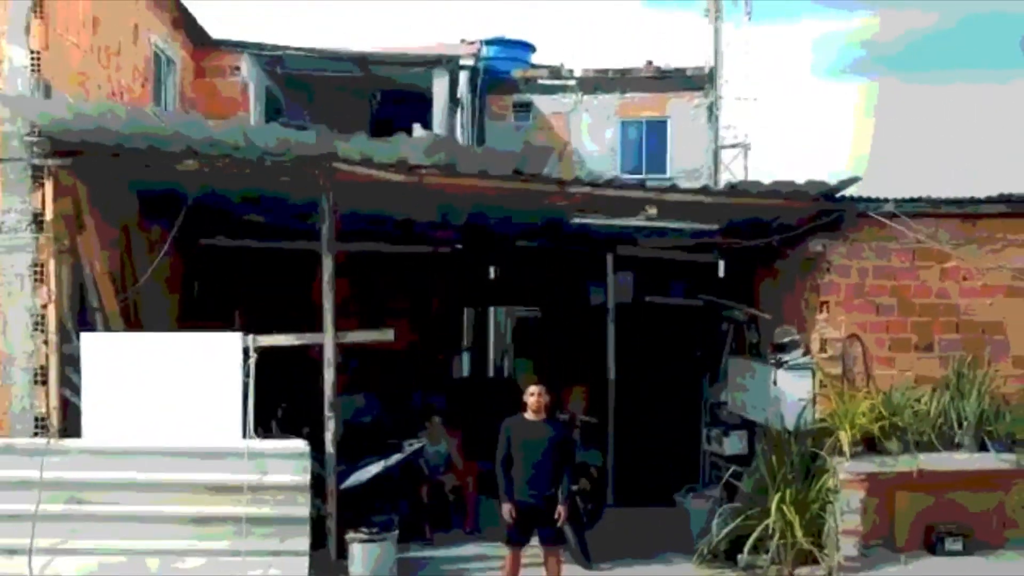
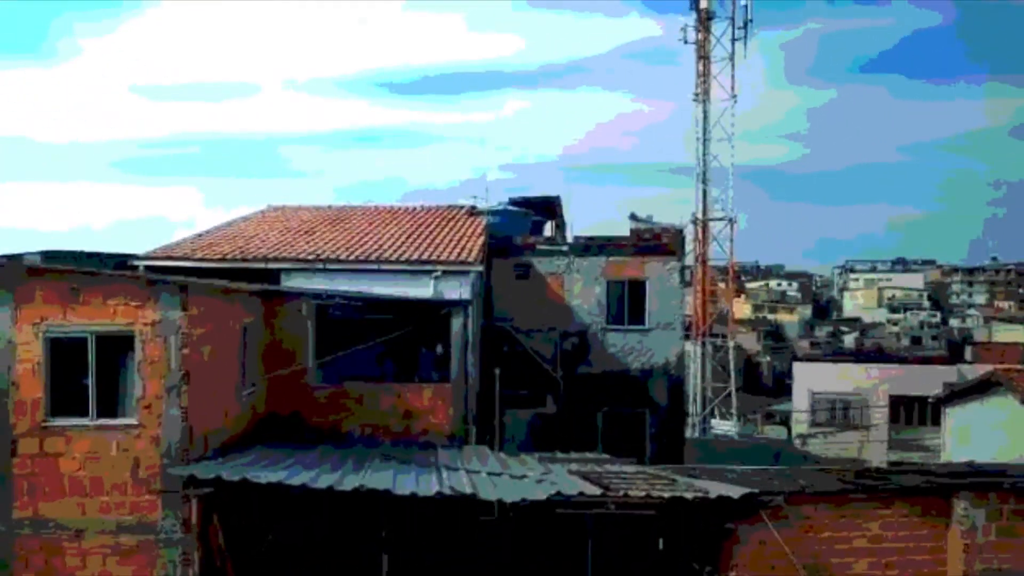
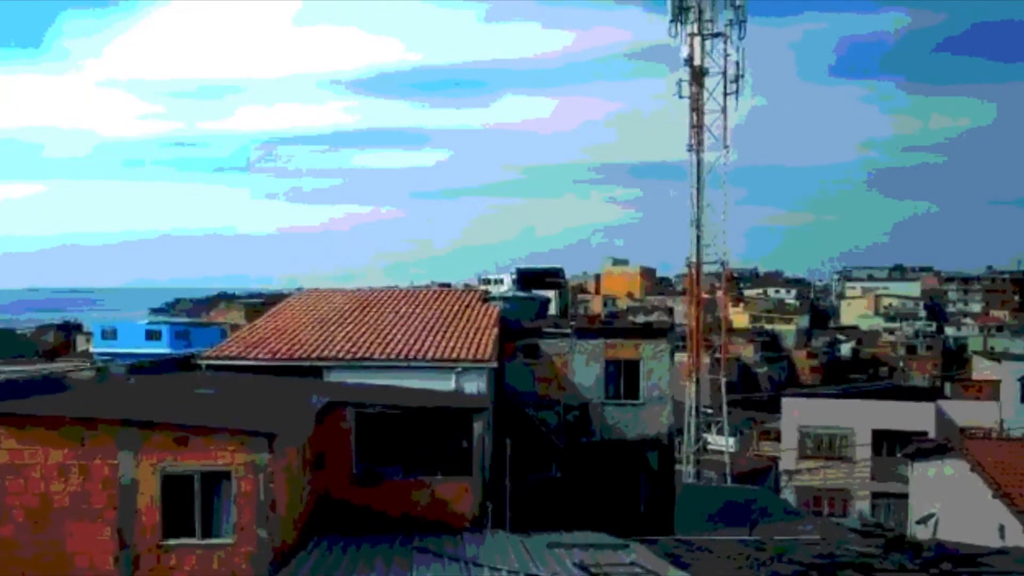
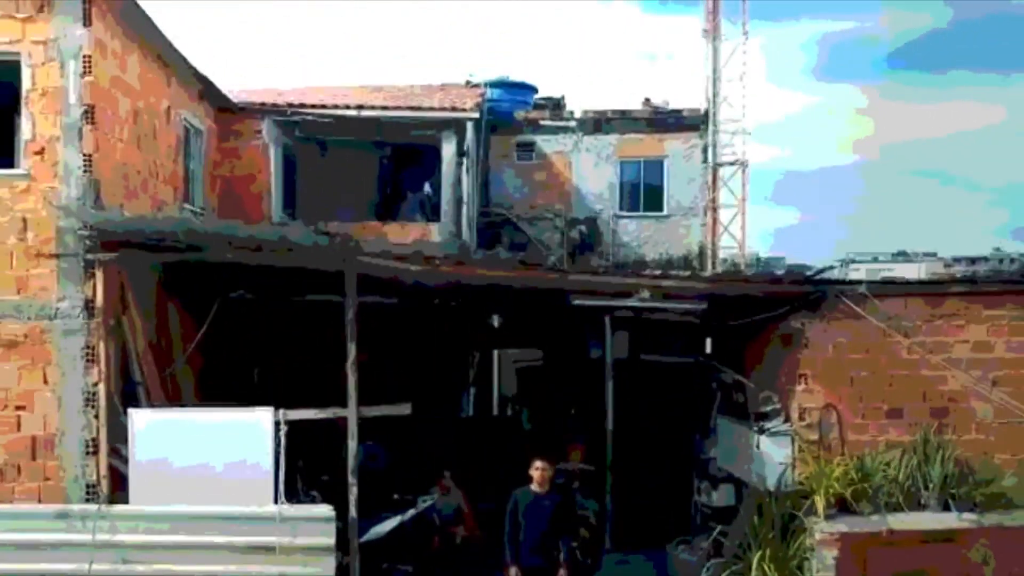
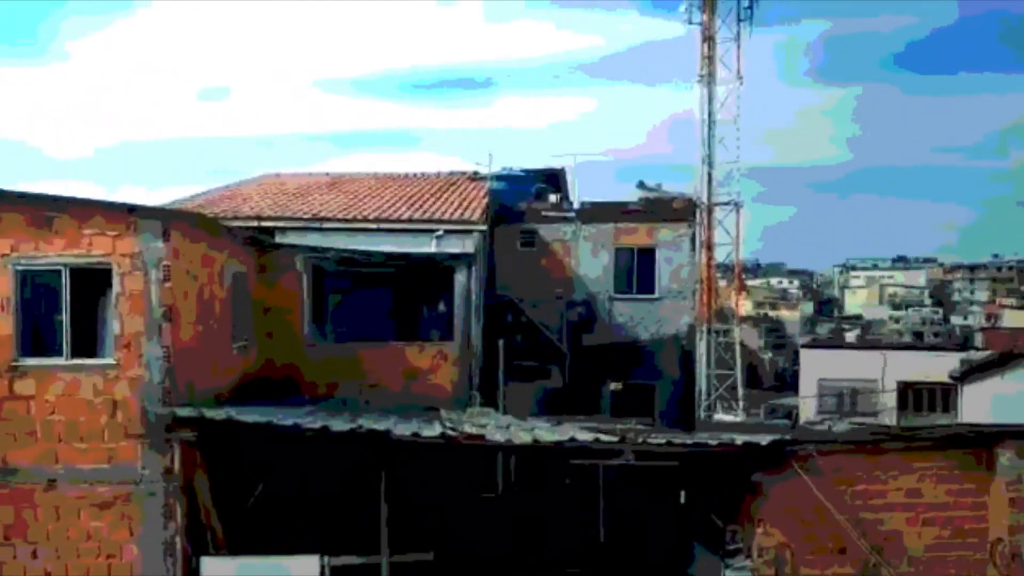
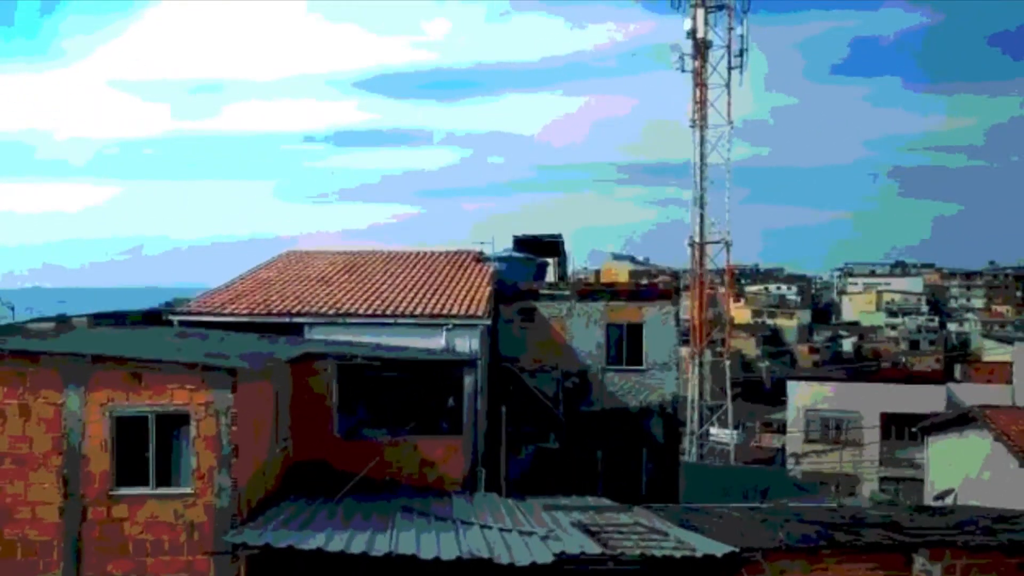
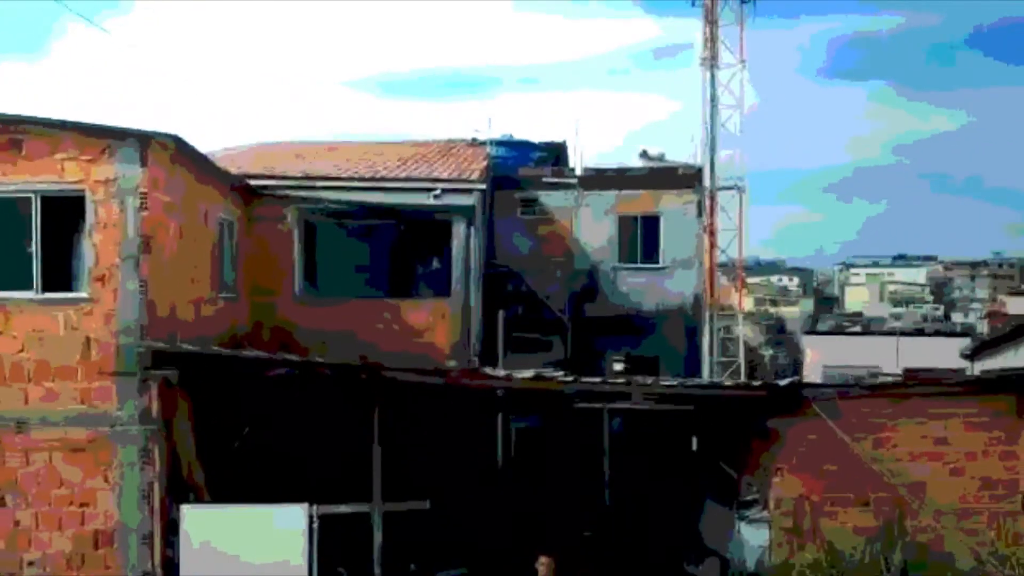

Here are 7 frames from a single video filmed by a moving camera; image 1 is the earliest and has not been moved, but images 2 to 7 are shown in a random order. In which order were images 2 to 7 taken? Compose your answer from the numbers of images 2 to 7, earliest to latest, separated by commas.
4, 7, 5, 2, 6, 3
